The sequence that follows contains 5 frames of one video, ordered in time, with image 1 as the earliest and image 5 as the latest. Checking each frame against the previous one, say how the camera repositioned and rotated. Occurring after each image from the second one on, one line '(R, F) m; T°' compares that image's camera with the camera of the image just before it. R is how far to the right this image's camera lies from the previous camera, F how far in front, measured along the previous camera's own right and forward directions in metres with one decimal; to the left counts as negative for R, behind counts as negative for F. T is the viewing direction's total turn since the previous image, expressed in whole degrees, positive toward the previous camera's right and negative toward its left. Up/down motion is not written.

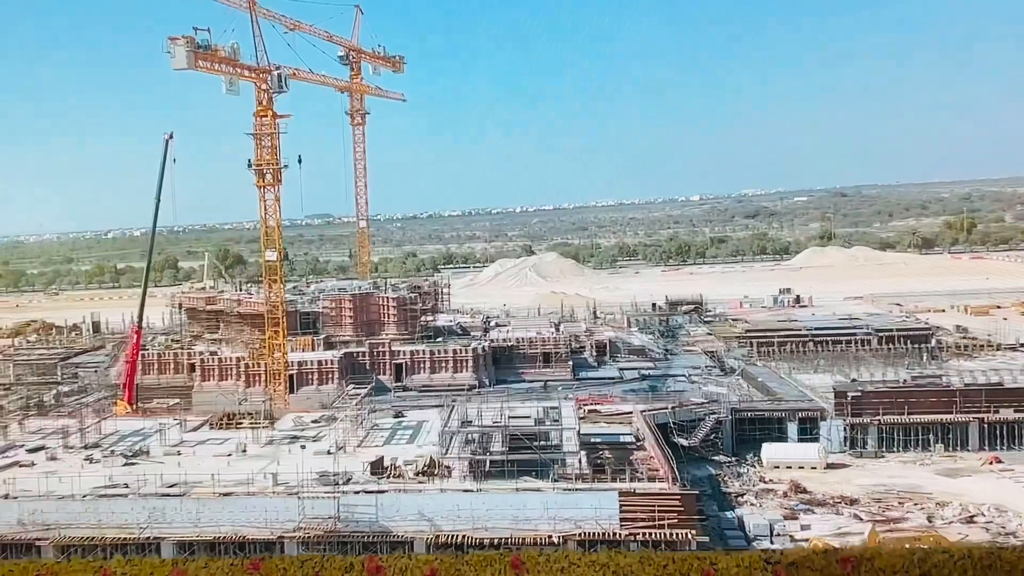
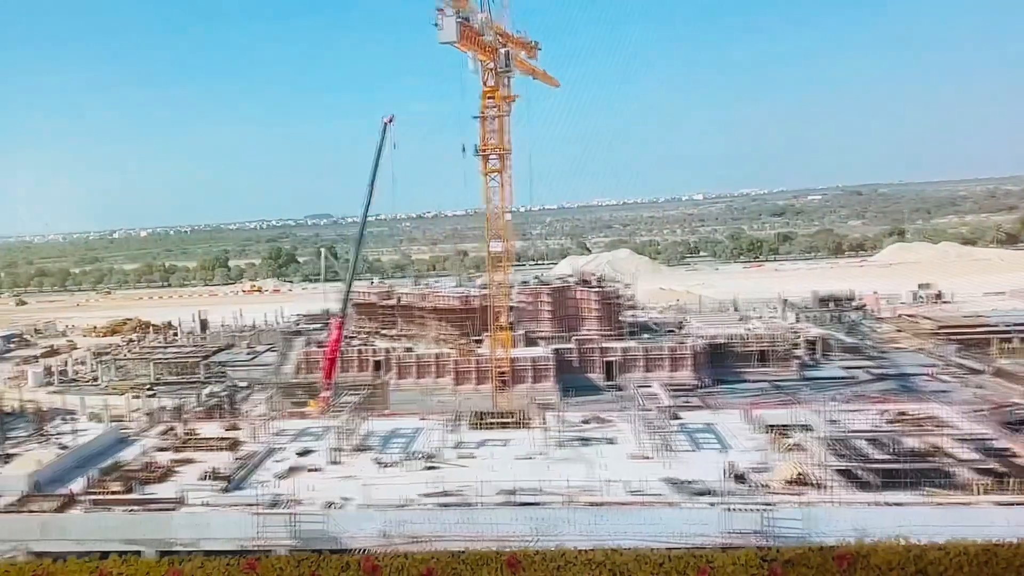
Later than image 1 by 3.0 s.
(-4.2, +1.0) m; -1°
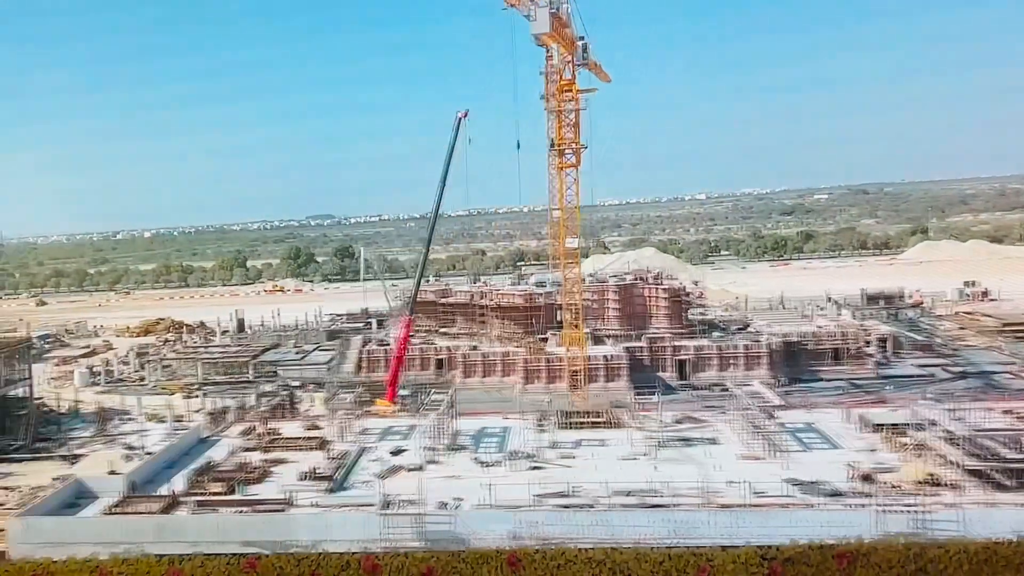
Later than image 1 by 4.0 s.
(-1.3, +0.2) m; 0°
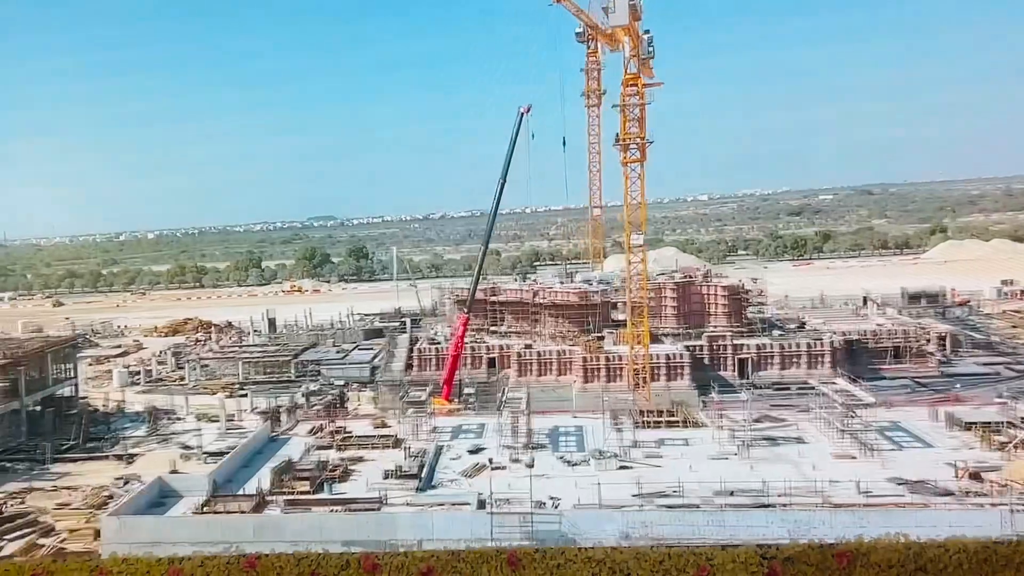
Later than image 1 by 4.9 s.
(-1.1, +0.2) m; 0°
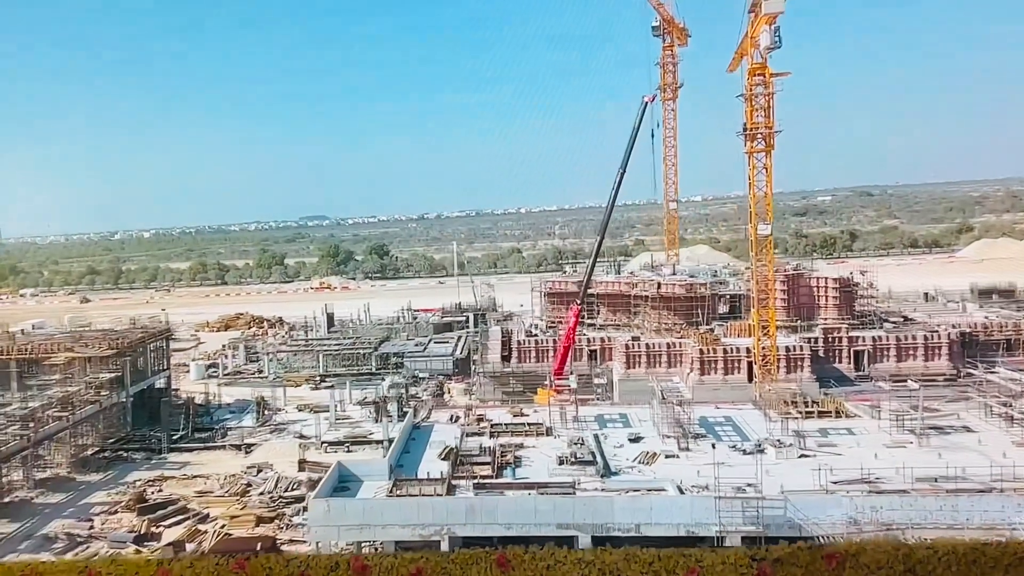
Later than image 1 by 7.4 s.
(-2.3, 0.0) m; 0°
